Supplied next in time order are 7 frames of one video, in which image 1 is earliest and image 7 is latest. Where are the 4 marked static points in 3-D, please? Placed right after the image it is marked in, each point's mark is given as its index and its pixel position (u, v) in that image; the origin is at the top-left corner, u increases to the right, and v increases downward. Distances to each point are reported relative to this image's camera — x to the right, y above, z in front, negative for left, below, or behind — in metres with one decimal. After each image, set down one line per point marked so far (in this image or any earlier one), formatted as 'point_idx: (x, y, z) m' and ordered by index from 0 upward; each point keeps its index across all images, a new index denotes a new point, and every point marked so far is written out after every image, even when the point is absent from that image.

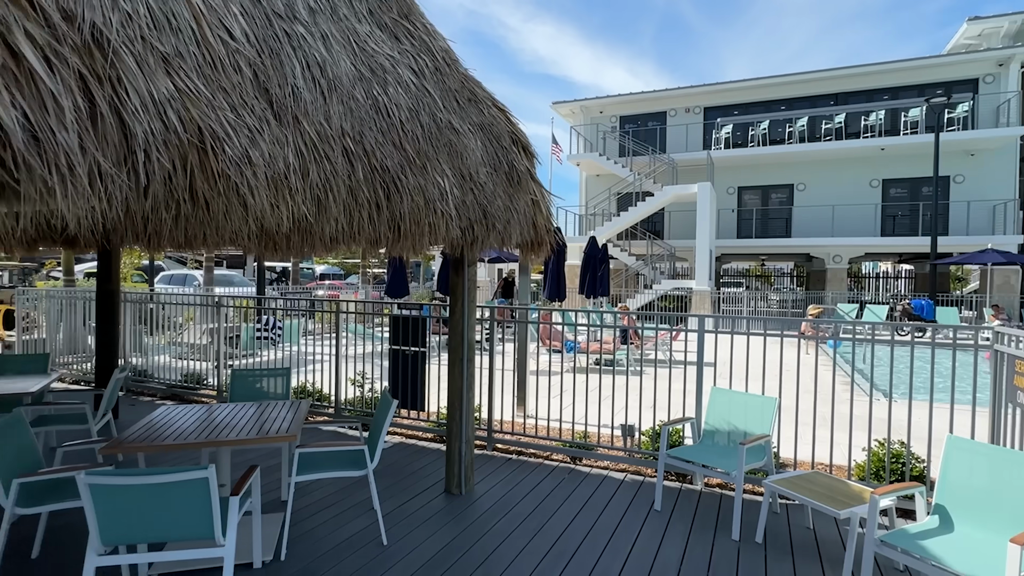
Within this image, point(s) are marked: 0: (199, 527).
0: (-1.5, -1.2, +2.6) m
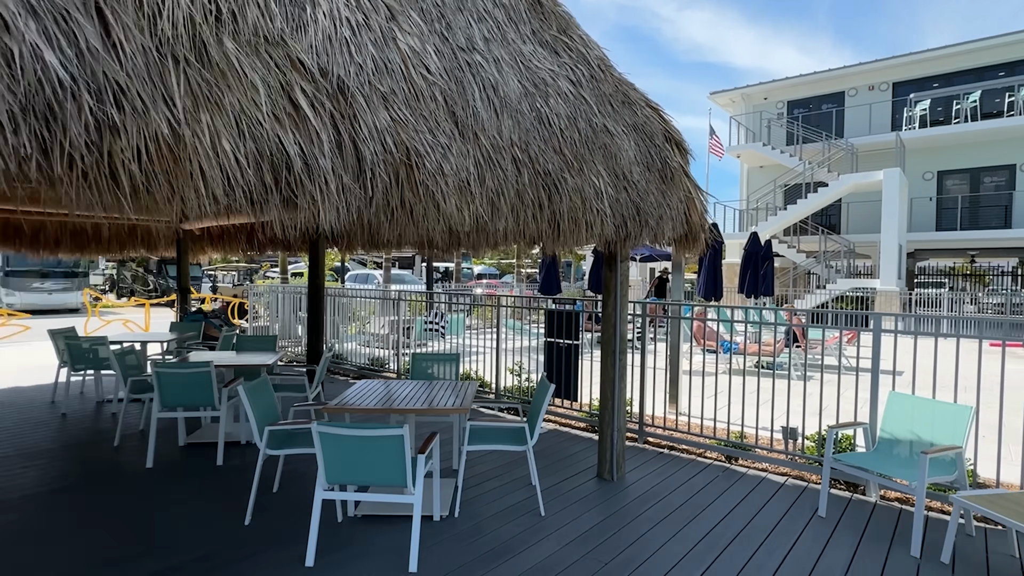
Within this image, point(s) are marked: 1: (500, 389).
0: (-0.7, -1.1, +3.2) m
1: (-0.2, -1.3, +6.8) m
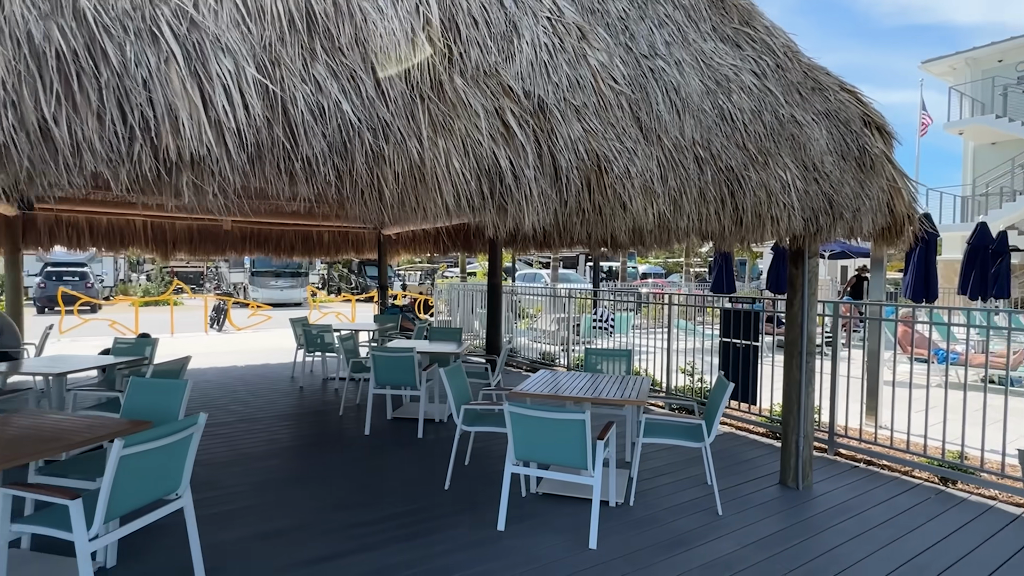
0: (+0.4, -1.1, +3.5) m
1: (+2.0, -1.3, +6.8) m
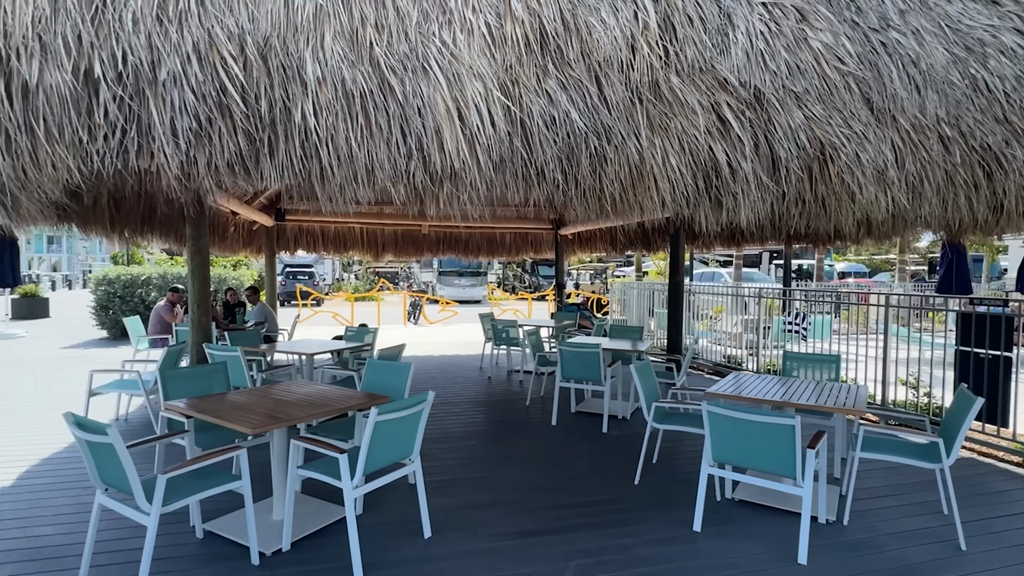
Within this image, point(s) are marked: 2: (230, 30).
0: (+1.6, -1.1, +3.3) m
1: (+4.1, -1.2, +6.0) m
2: (-0.9, +0.8, +1.8) m
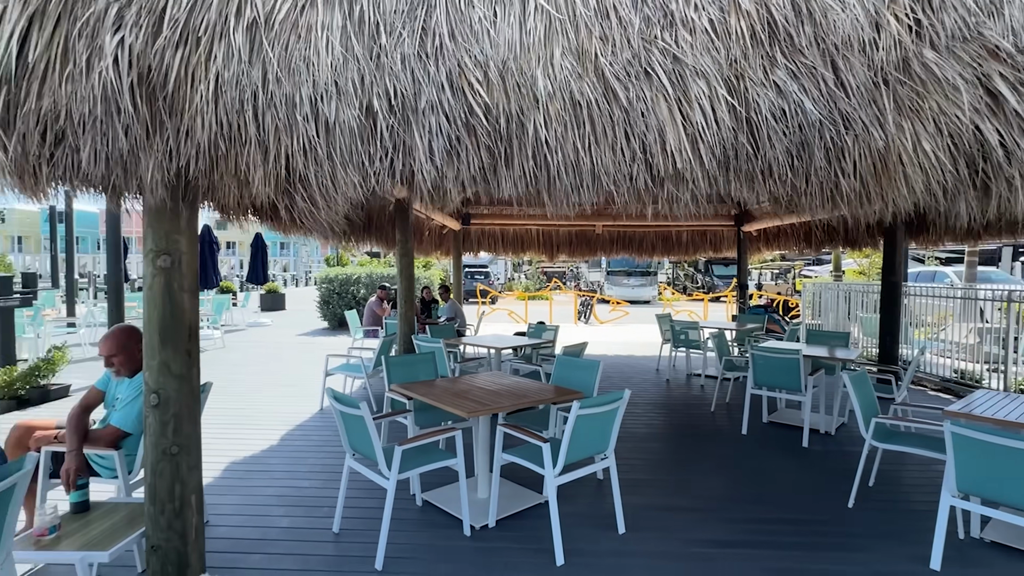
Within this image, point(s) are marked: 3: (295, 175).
0: (+2.7, -1.1, +2.7) m
1: (+5.9, -1.3, +4.5) m
2: (-0.1, +0.9, +2.0) m
3: (-0.8, +0.4, +2.0) m
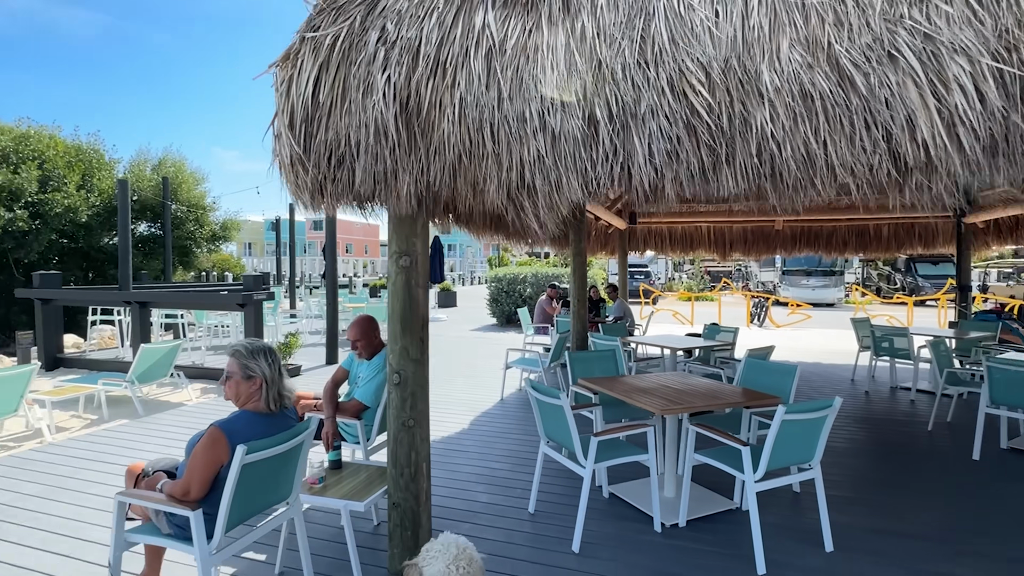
0: (+3.6, -1.1, +1.9) m
1: (+7.2, -1.3, +2.8) m
2: (+0.7, +0.9, +2.1) m
3: (0.0, +0.4, +2.2) m
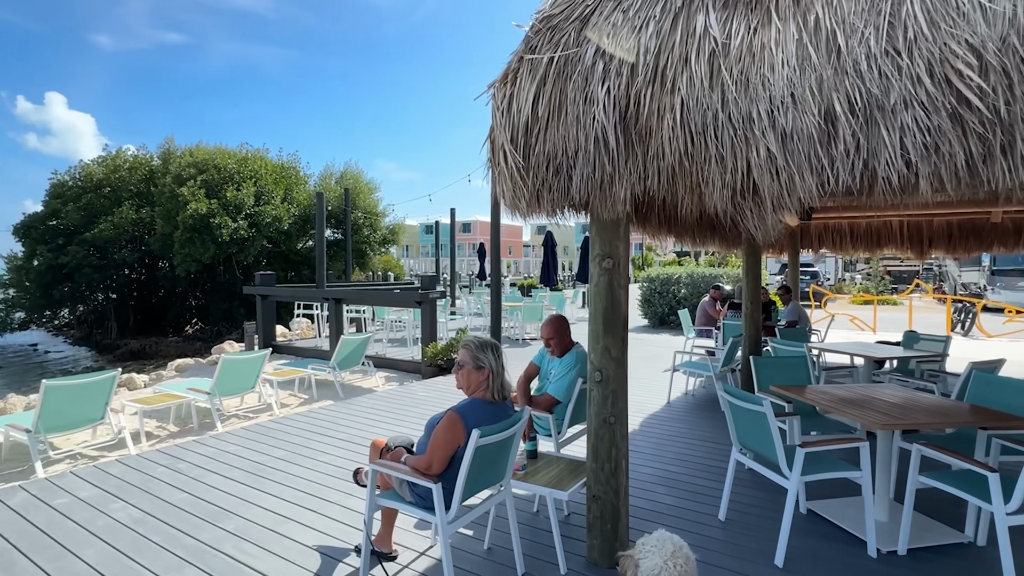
0: (+4.3, -1.1, +1.0) m
1: (+8.0, -1.4, +0.9) m
2: (+1.6, +0.9, +1.9) m
3: (+0.9, +0.4, +2.2) m
